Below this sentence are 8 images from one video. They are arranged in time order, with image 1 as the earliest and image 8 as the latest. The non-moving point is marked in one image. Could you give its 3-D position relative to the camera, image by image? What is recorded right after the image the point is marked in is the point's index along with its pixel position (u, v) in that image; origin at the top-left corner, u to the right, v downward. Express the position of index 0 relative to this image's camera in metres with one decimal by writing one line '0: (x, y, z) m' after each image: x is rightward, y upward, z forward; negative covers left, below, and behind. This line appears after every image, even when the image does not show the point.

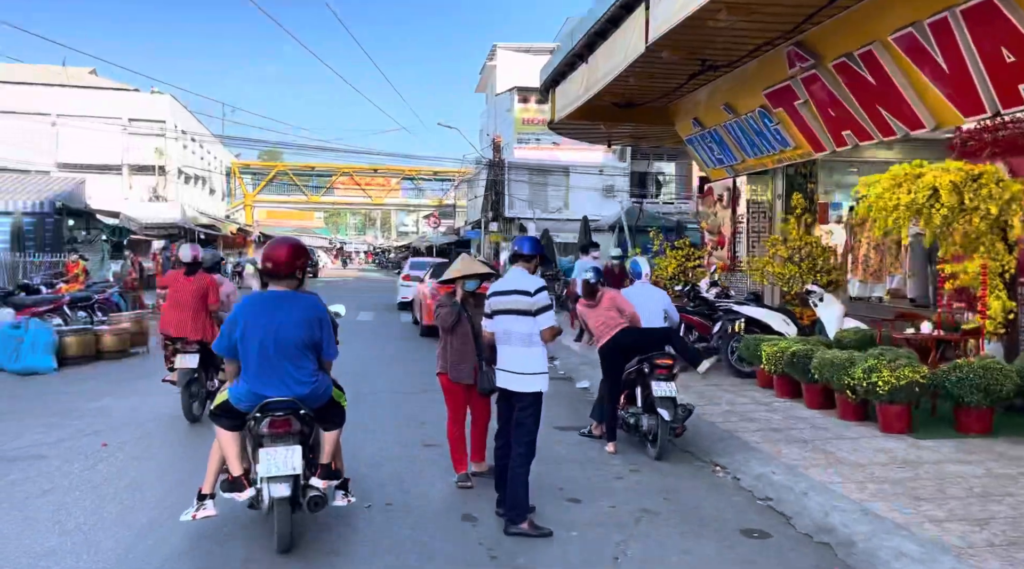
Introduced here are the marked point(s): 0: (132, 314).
0: (-5.5, -0.4, +12.1) m
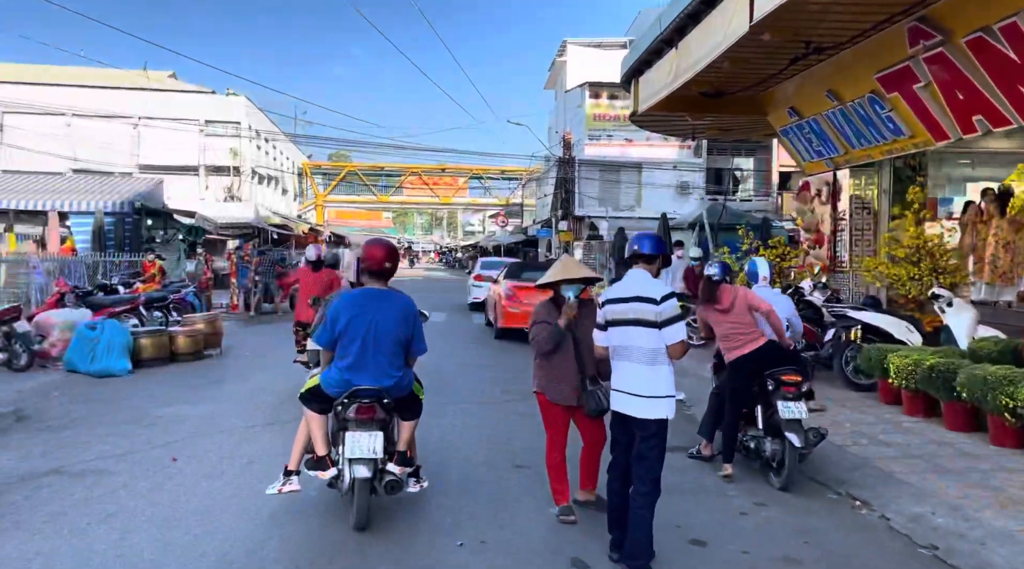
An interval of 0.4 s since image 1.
0: (-4.3, -0.4, +11.9) m
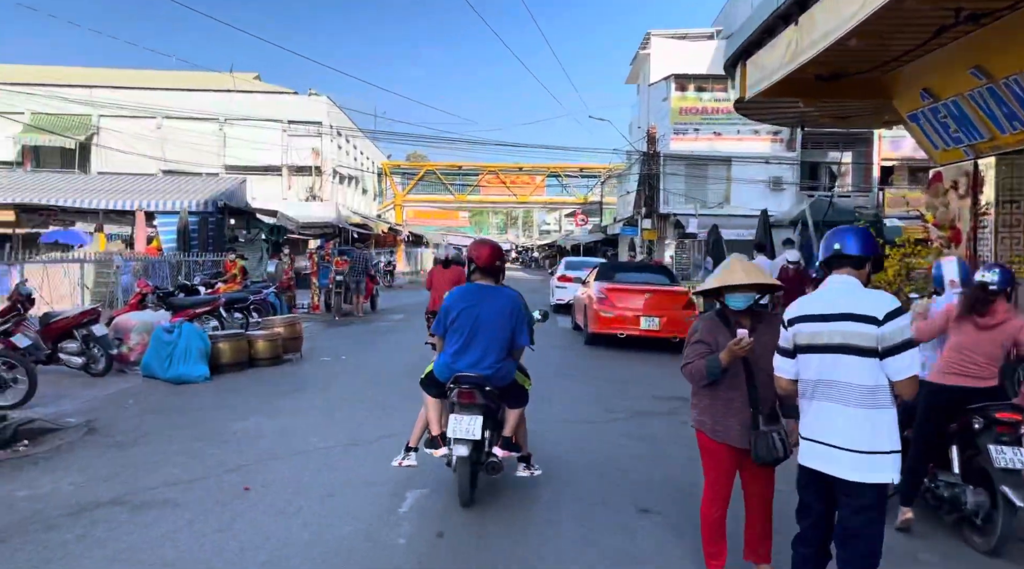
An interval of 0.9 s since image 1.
0: (-3.1, -0.5, +11.4) m
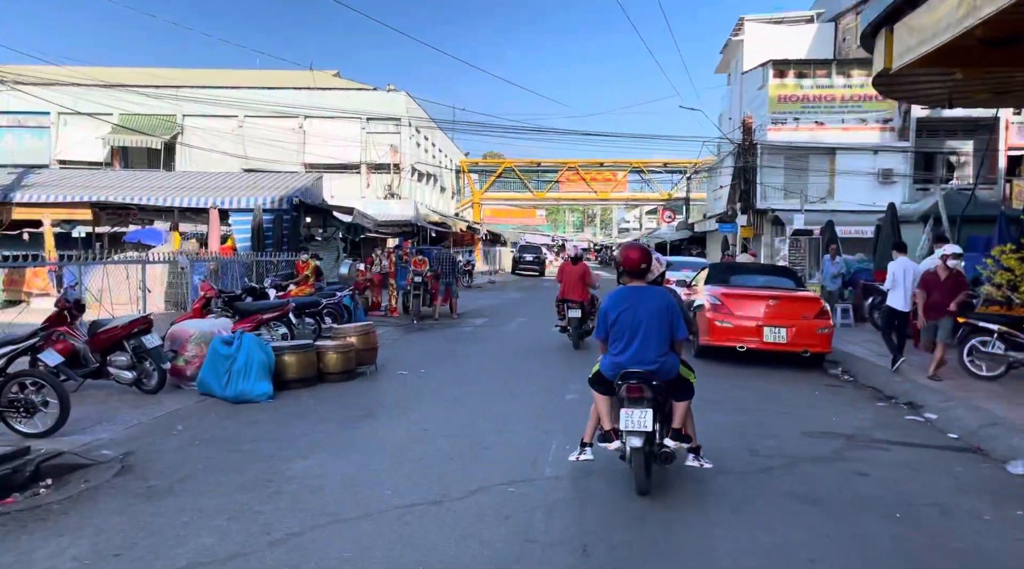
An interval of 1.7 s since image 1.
0: (-1.9, -0.5, +10.1) m
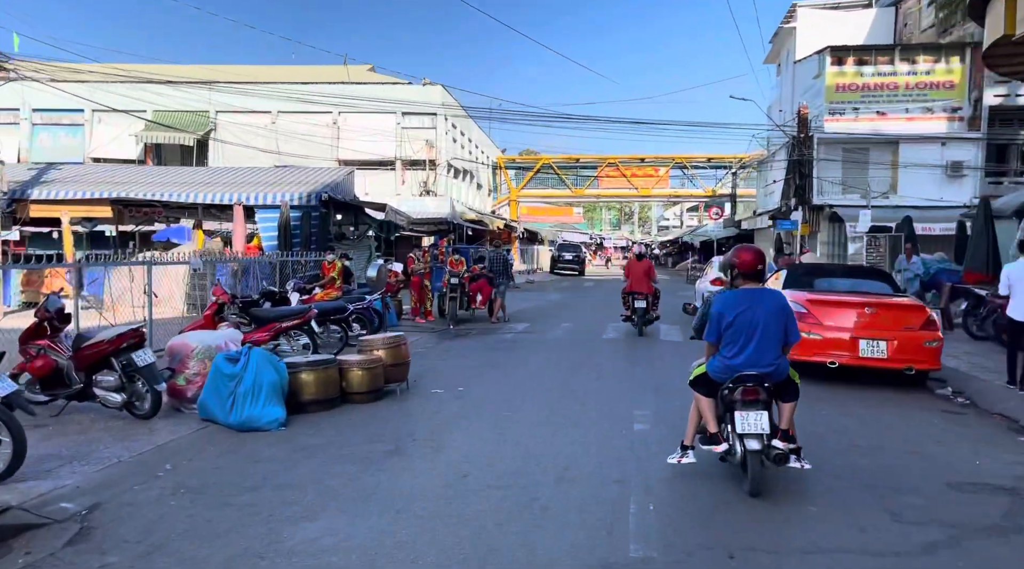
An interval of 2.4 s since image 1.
0: (-1.3, -0.6, +8.8) m
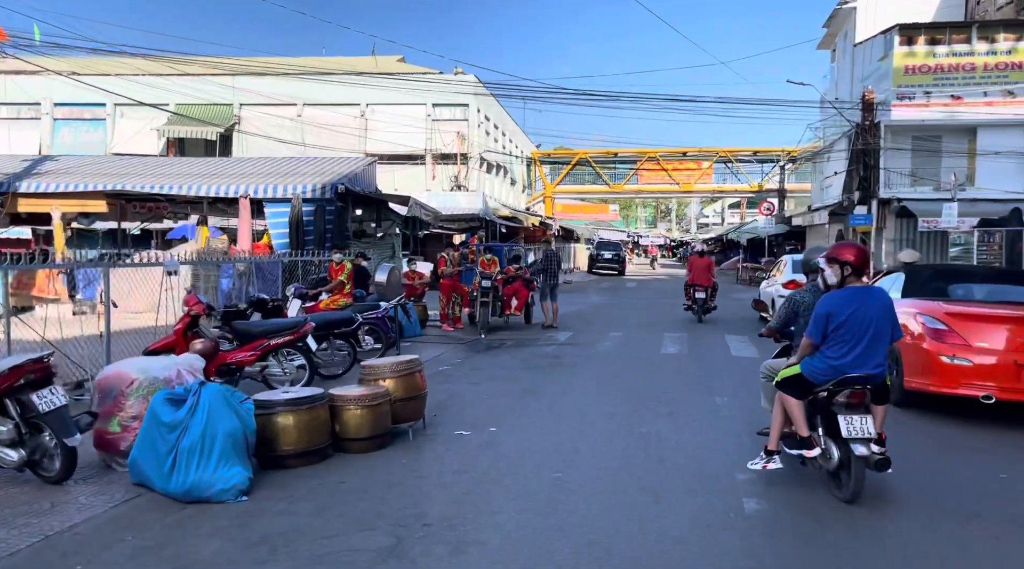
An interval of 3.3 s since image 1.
0: (-0.9, -0.6, +6.7) m
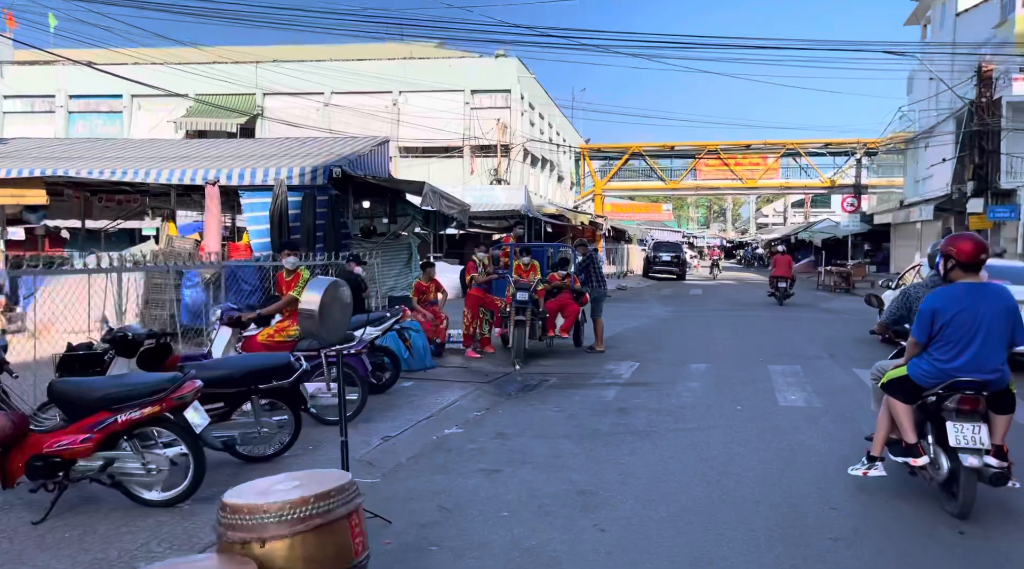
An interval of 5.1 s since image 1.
0: (-0.8, -0.8, +3.0) m
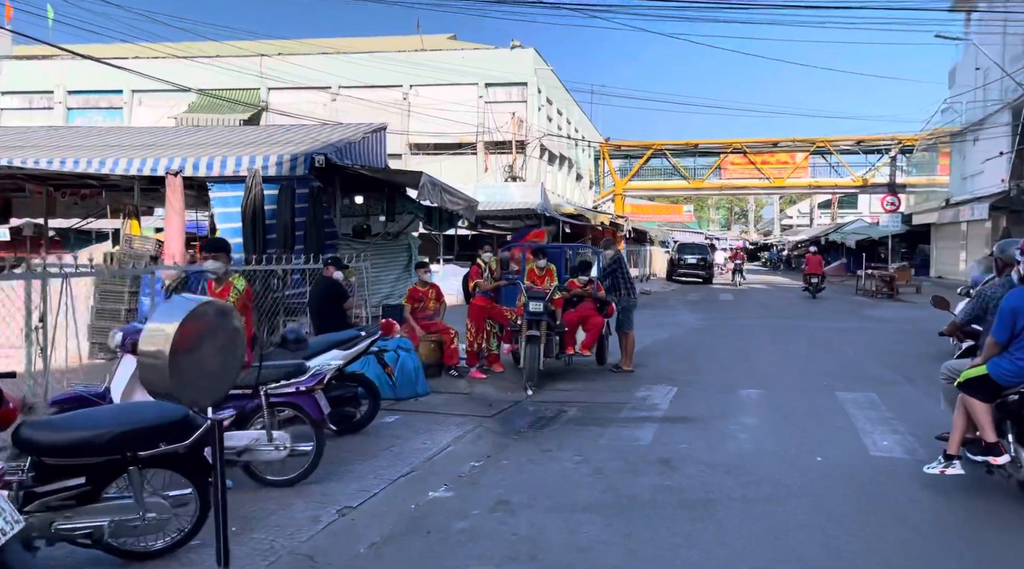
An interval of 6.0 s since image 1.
0: (-0.8, -0.9, +1.2) m
